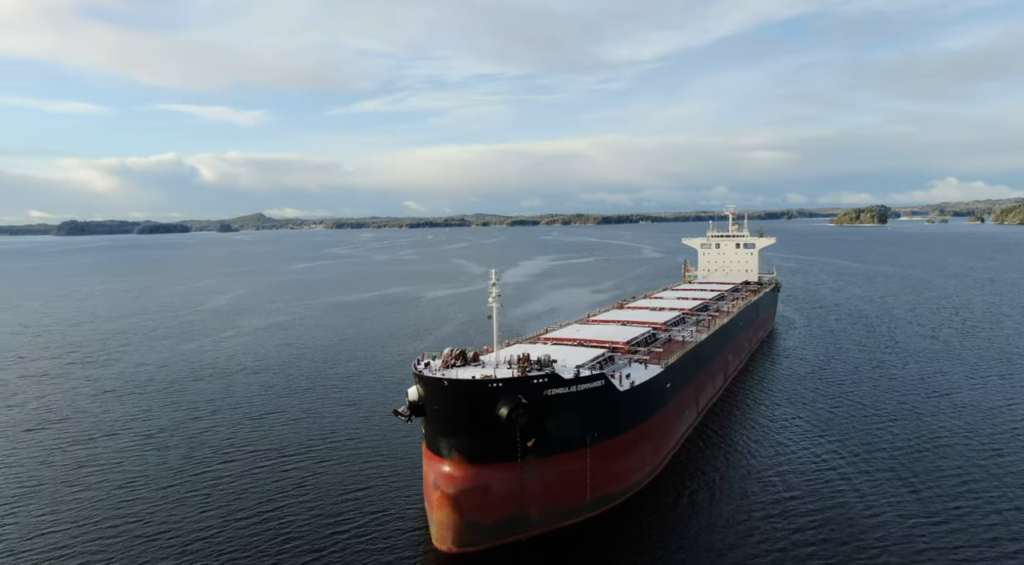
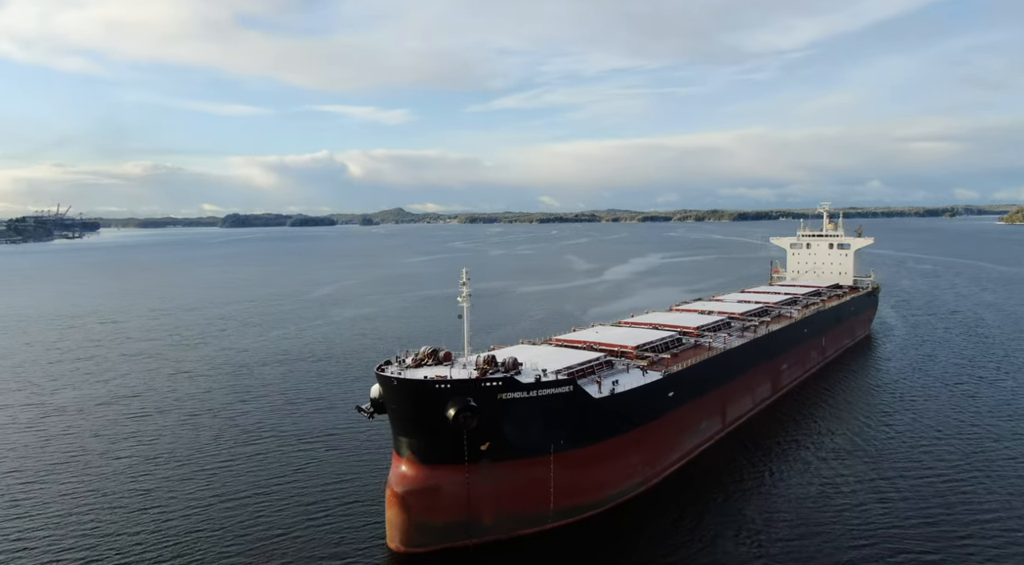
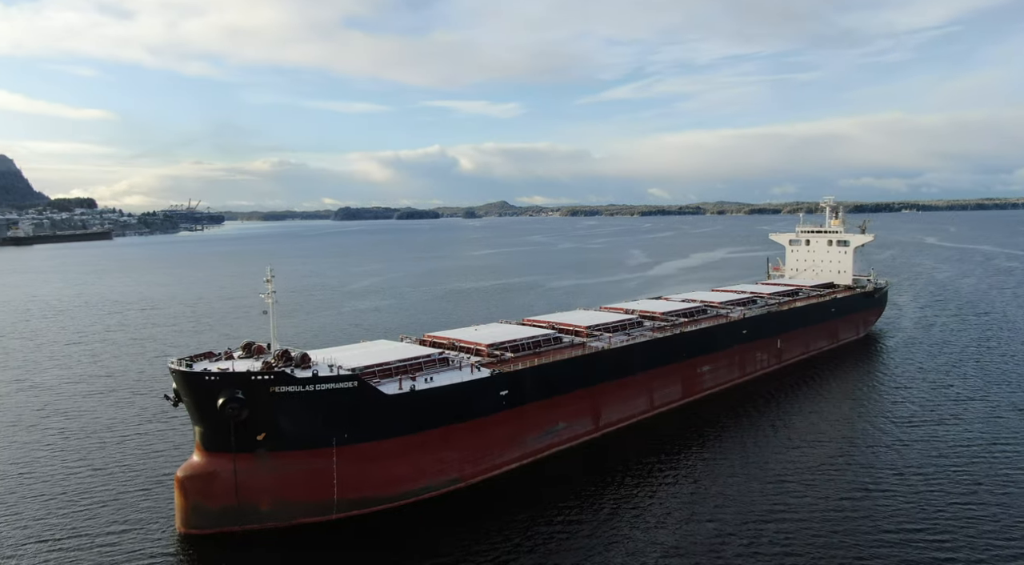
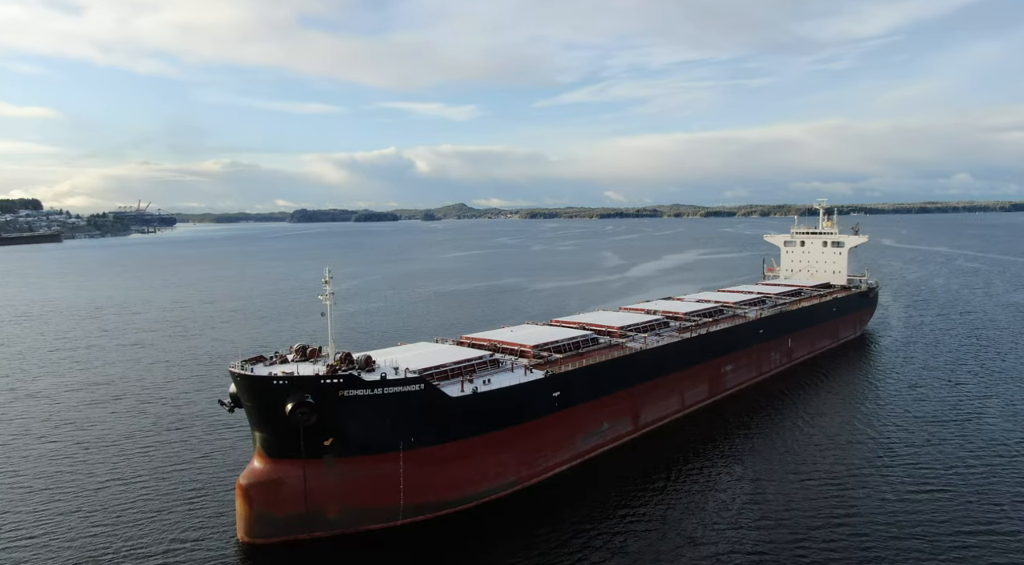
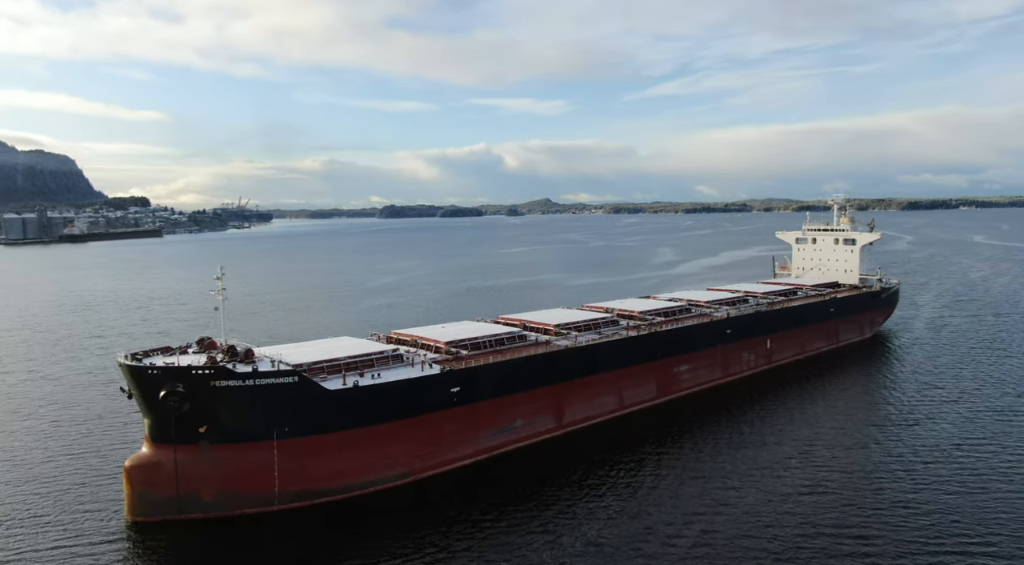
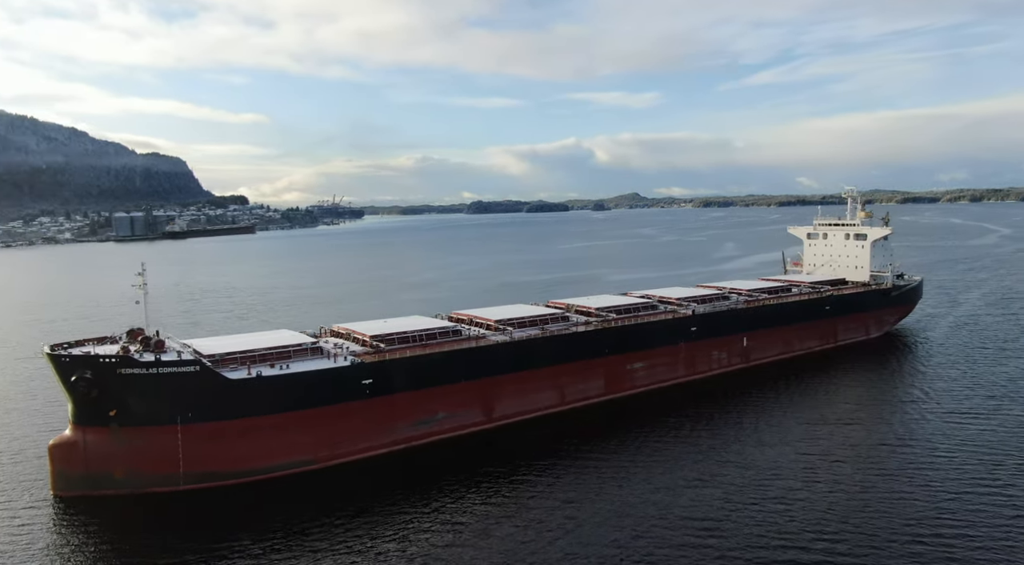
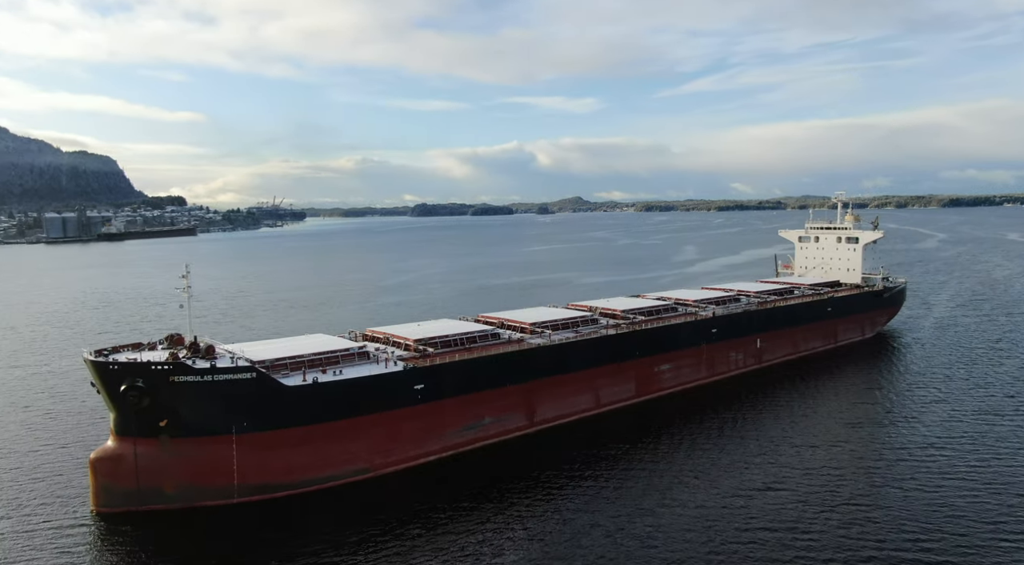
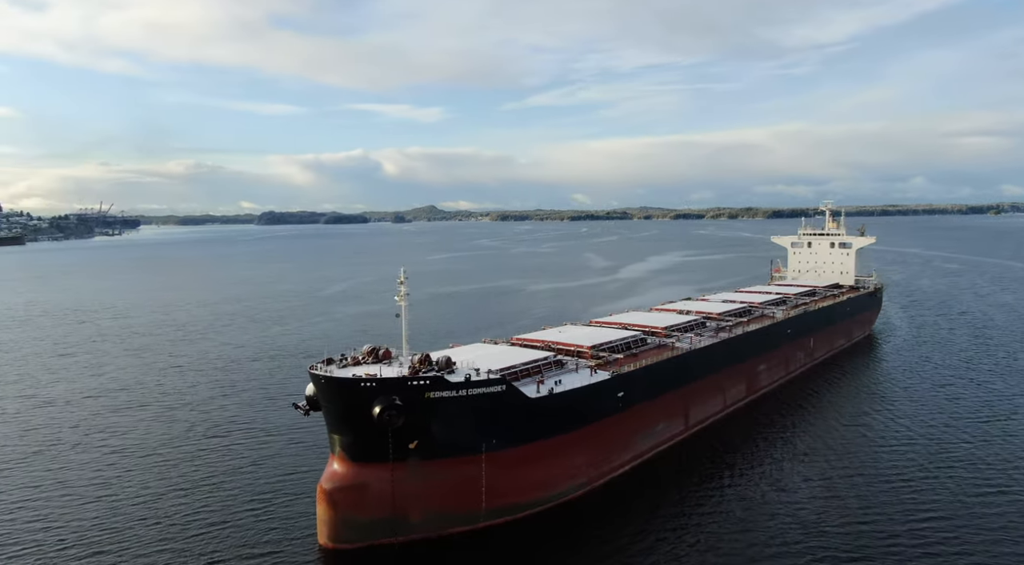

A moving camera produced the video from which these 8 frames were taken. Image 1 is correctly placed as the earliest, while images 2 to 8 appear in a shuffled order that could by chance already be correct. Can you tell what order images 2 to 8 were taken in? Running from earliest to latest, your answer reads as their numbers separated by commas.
2, 8, 4, 3, 5, 7, 6
